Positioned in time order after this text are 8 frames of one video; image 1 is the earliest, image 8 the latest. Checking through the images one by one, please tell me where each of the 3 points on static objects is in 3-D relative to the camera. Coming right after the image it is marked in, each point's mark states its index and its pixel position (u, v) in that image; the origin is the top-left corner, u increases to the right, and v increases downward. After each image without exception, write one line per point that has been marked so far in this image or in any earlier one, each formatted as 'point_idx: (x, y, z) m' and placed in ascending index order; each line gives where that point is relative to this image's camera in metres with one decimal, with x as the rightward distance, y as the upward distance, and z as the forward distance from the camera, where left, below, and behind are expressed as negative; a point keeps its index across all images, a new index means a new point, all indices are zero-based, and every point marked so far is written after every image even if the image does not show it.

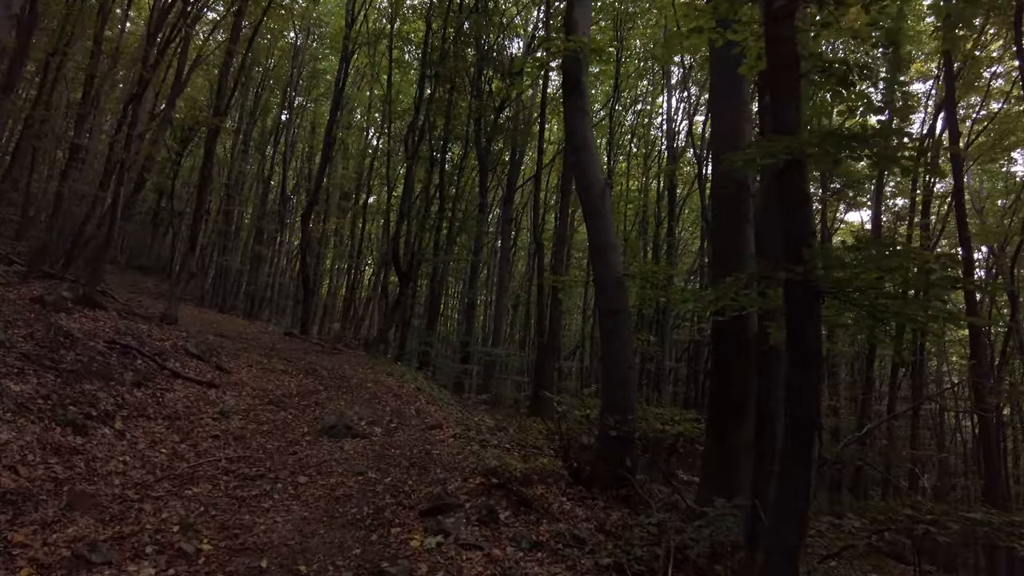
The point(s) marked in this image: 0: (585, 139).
0: (+0.7, +1.4, +5.7) m
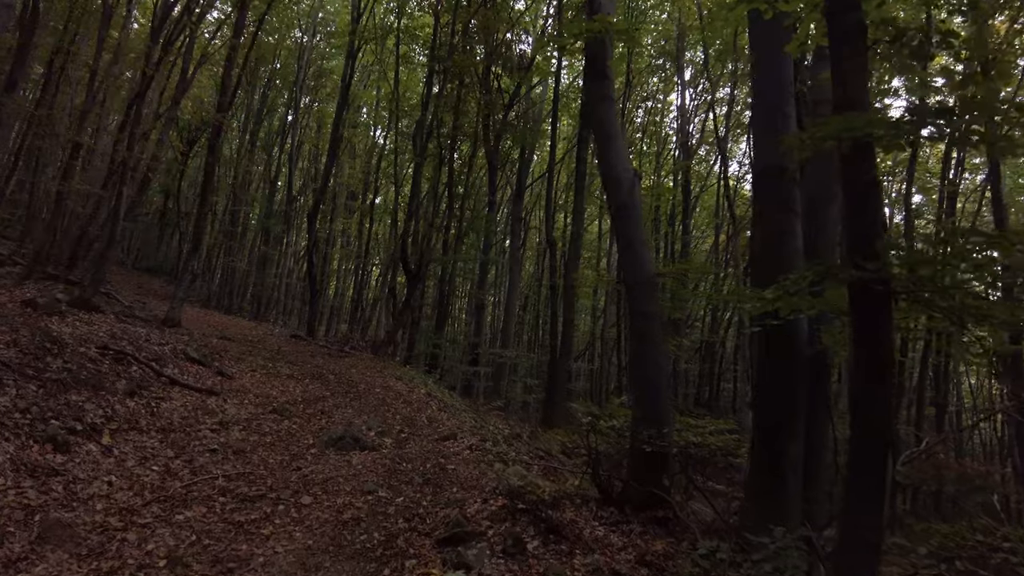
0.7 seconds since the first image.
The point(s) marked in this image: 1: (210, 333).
0: (+0.9, +1.4, +5.2) m
1: (-7.1, -1.1, +14.4) m
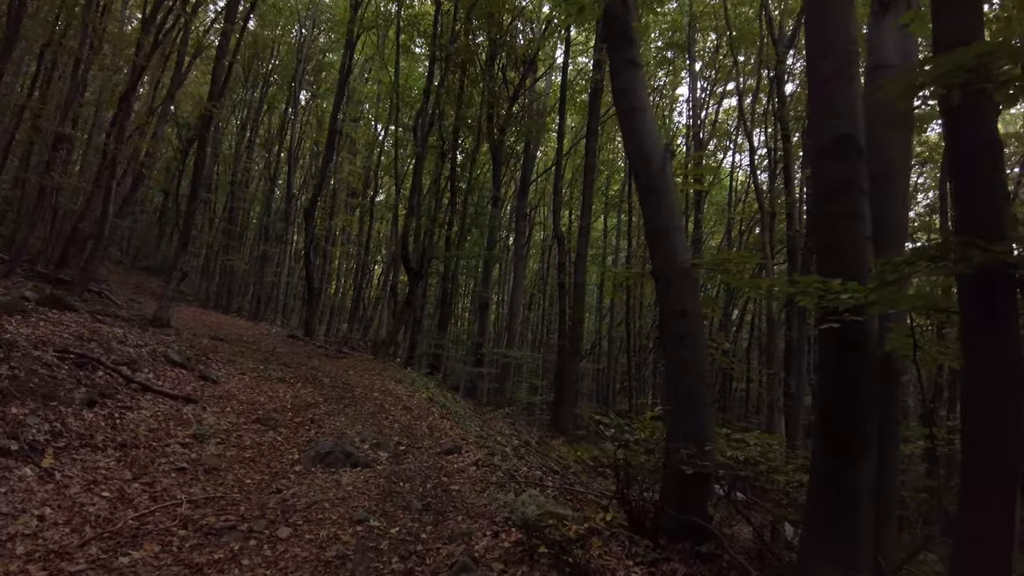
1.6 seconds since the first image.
0: (+0.9, +1.4, +4.6) m
1: (-6.9, -1.0, +13.7) m
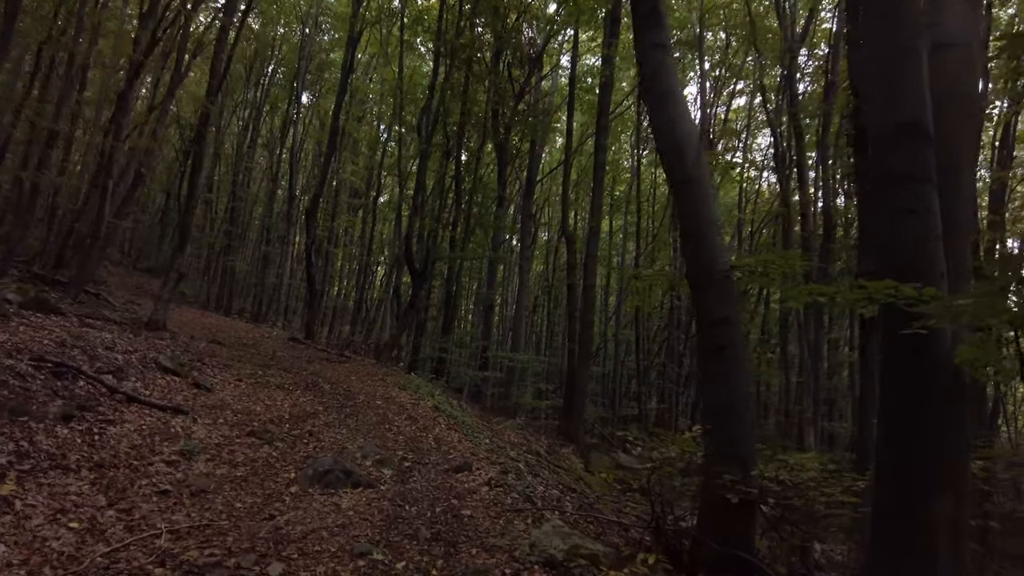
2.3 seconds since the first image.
0: (+1.1, +1.4, +4.1) m
1: (-6.8, -1.1, +13.3) m
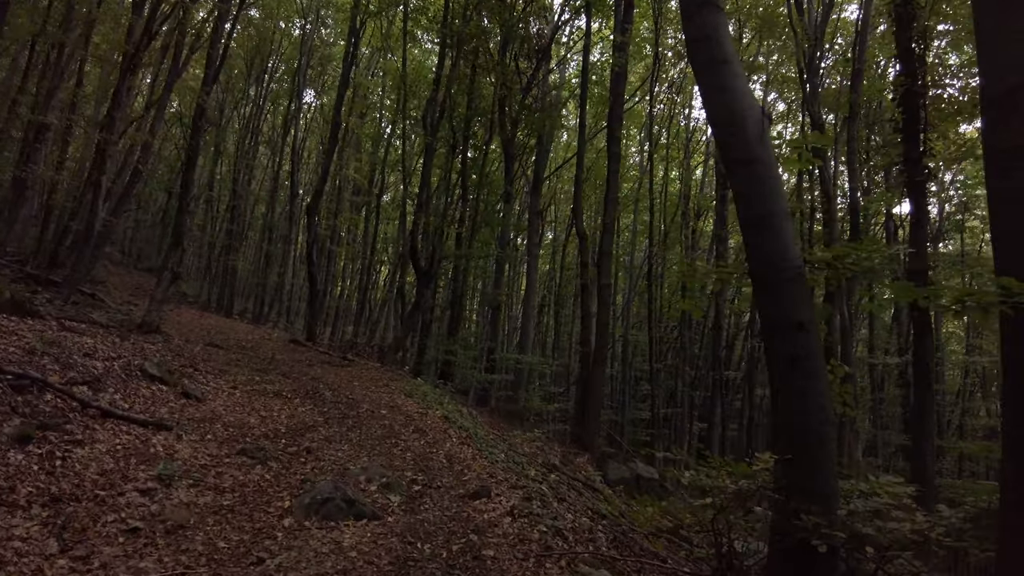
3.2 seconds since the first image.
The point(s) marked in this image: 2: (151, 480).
0: (+1.2, +1.4, +3.5) m
1: (-6.6, -1.1, +12.8) m
2: (-2.5, -1.3, +4.3) m
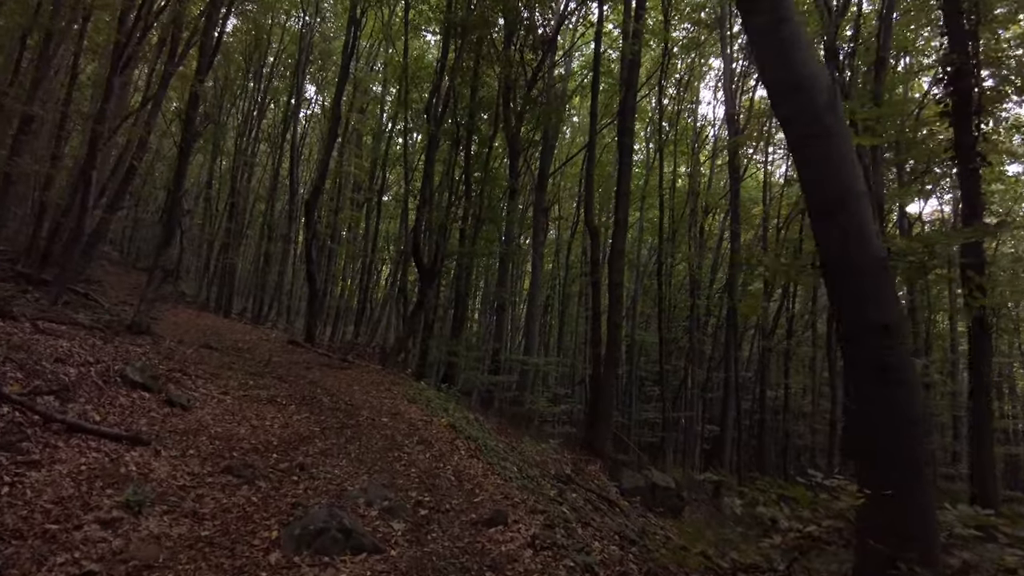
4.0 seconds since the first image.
0: (+1.4, +1.4, +3.0) m
1: (-6.4, -1.1, +12.2) m
2: (-2.4, -1.3, +3.8) m
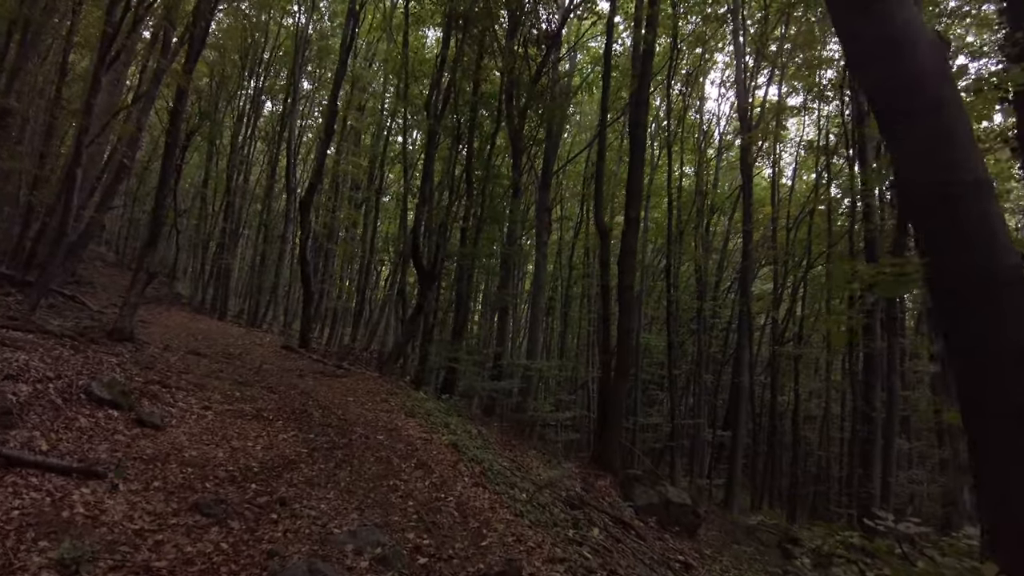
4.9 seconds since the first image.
0: (+1.4, +1.3, +2.4) m
1: (-6.4, -1.1, +11.6) m
2: (-2.3, -1.4, +3.2) m
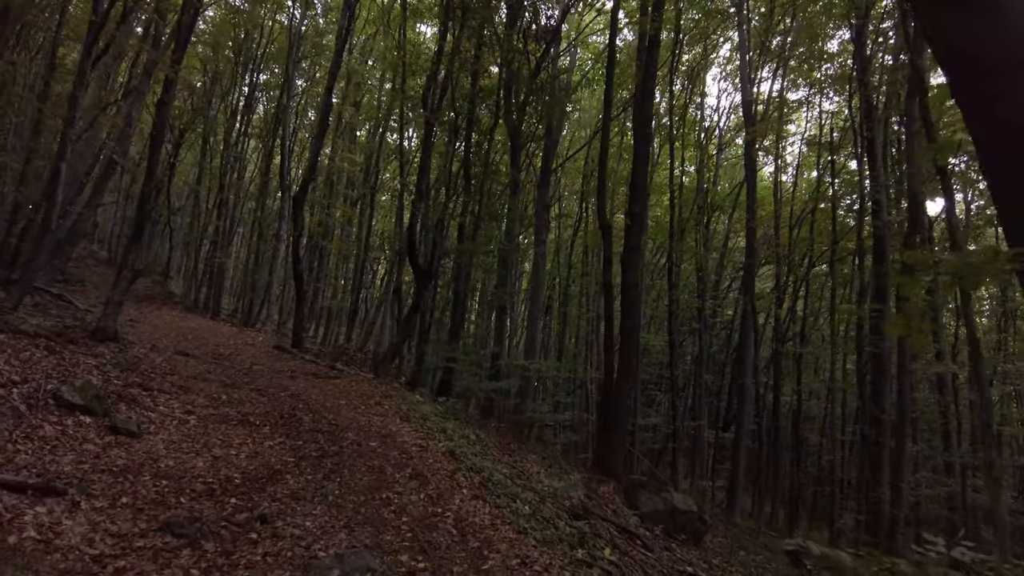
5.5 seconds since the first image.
0: (+1.5, +1.4, +2.0) m
1: (-6.4, -1.1, +11.2) m
2: (-2.3, -1.4, +2.8) m
